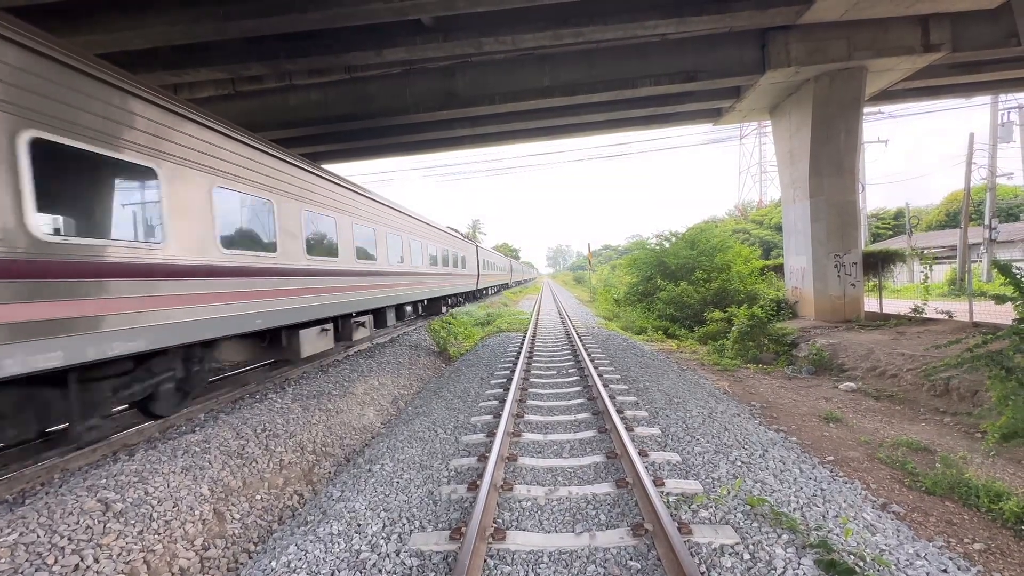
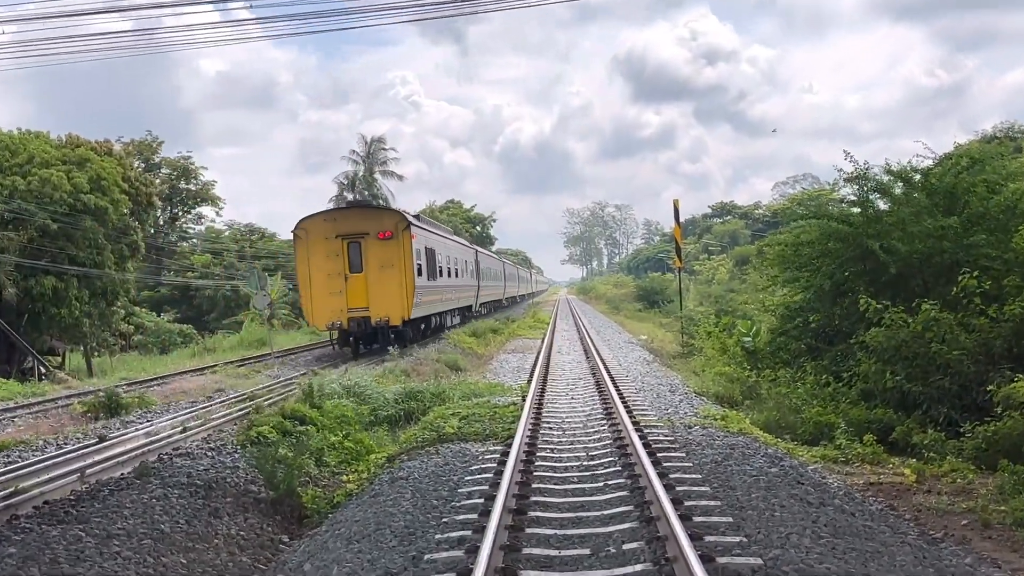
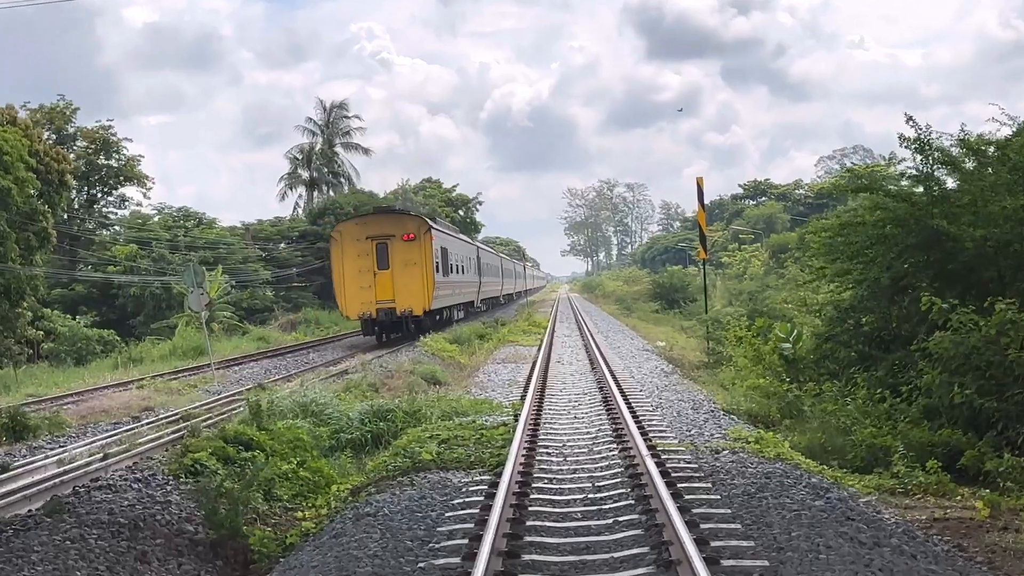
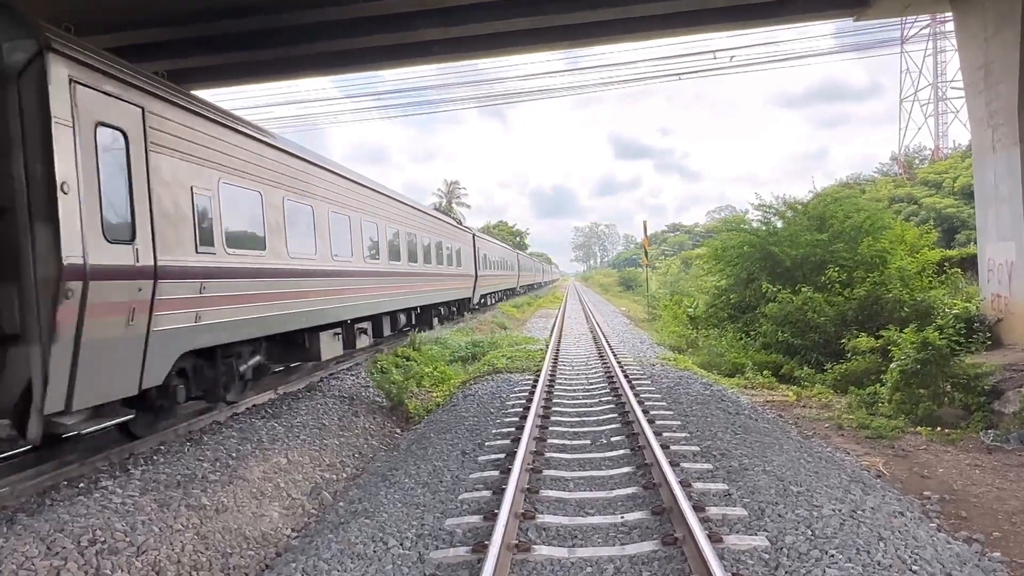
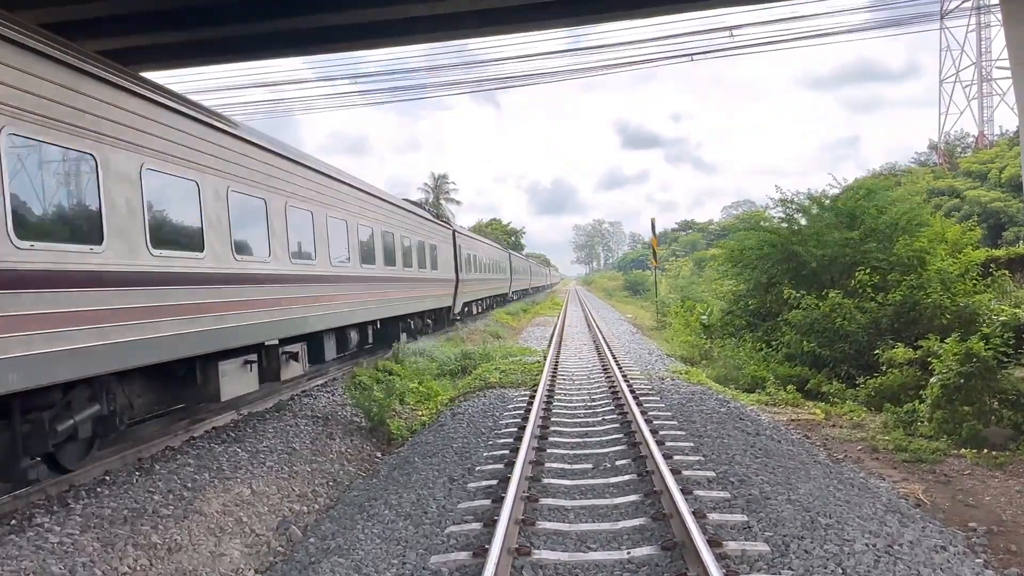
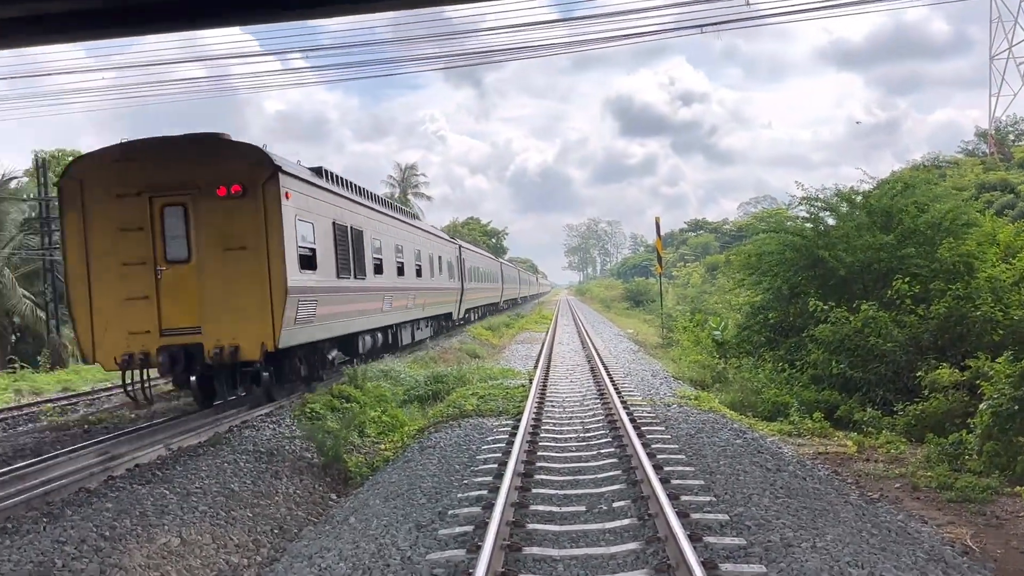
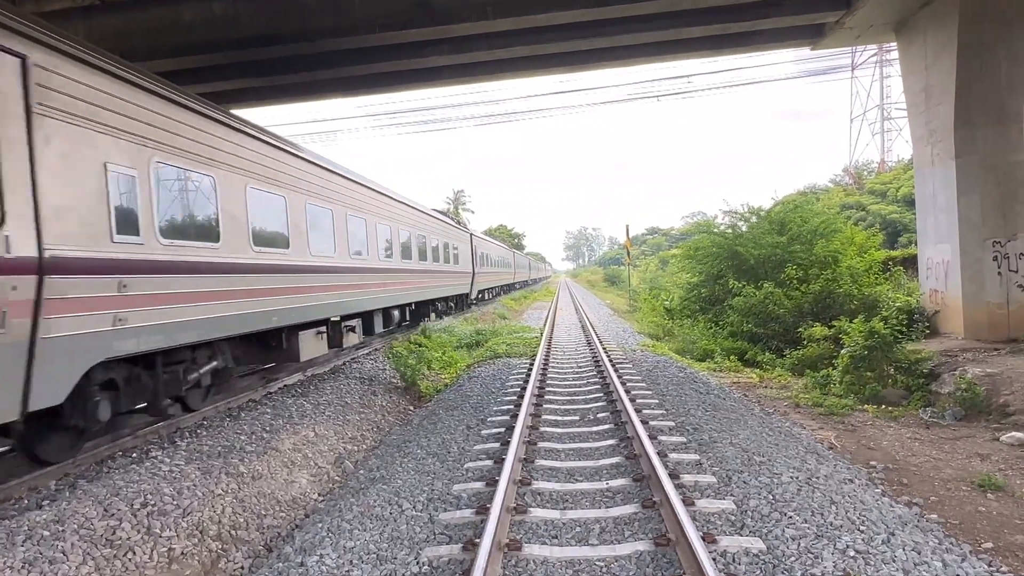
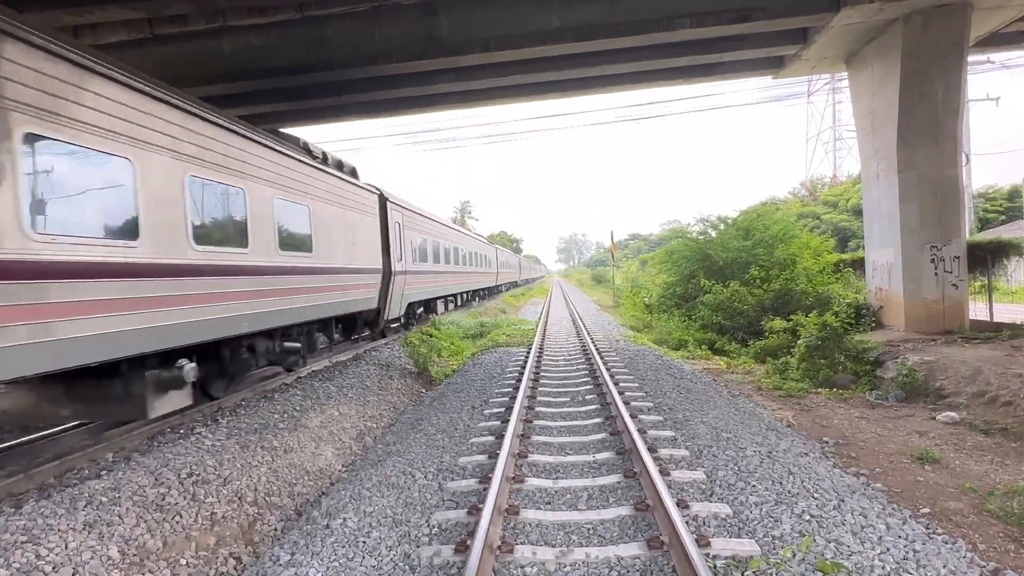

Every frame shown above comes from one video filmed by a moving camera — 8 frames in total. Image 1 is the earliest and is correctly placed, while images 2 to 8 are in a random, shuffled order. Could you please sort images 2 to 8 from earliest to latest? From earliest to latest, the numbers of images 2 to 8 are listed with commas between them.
8, 7, 4, 5, 6, 2, 3
